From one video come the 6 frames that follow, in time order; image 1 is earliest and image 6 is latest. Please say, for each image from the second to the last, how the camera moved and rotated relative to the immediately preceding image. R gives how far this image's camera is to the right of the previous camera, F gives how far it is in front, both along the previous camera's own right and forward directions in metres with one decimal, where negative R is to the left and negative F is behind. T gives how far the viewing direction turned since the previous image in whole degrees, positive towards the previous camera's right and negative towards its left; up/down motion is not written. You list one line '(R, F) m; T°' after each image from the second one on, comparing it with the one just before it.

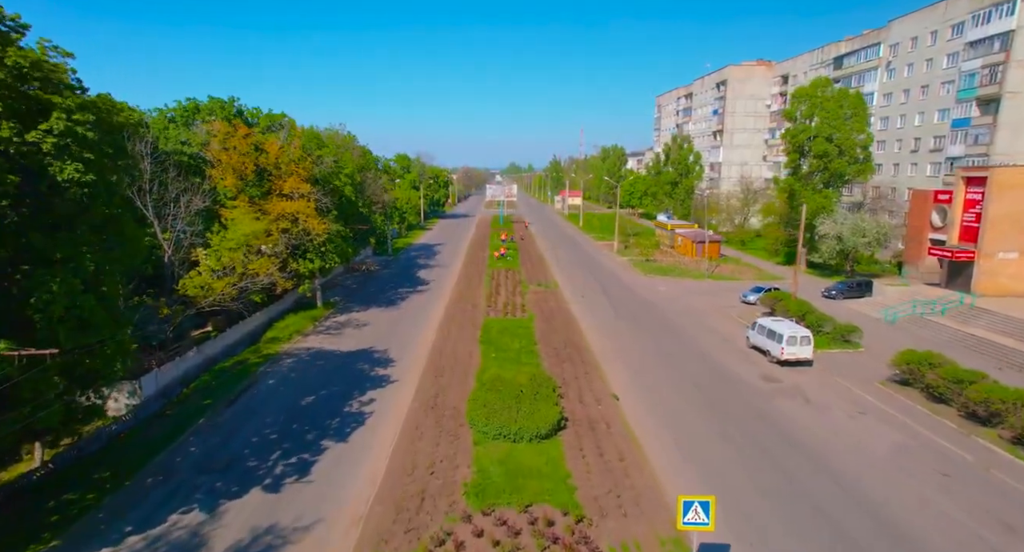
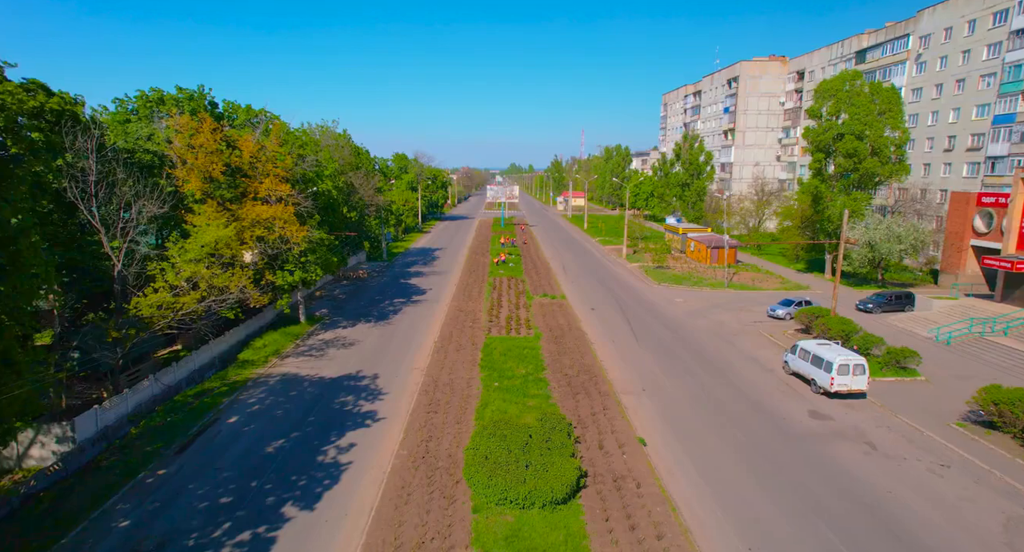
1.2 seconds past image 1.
(-0.2, +2.7) m; 0°
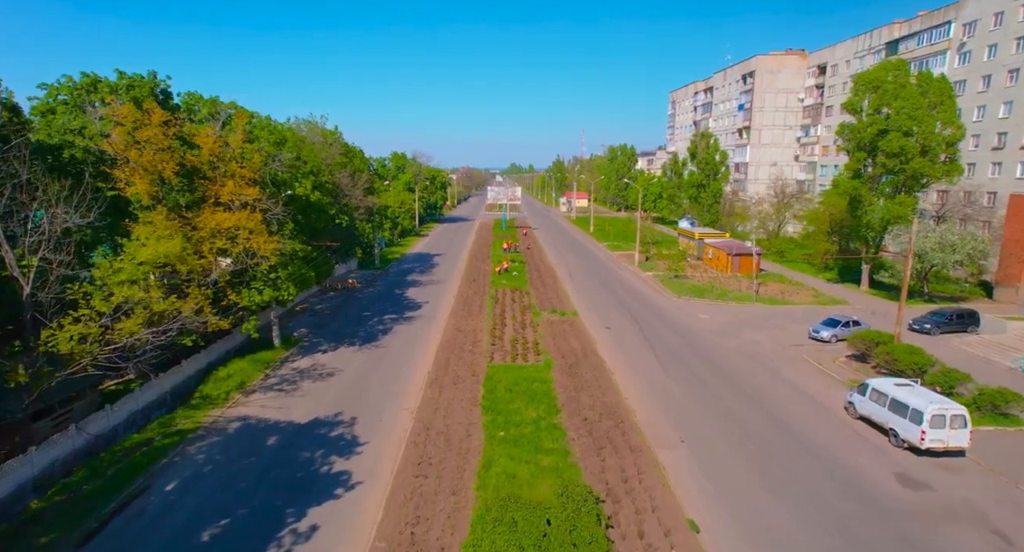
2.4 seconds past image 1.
(-0.2, +3.3) m; 0°
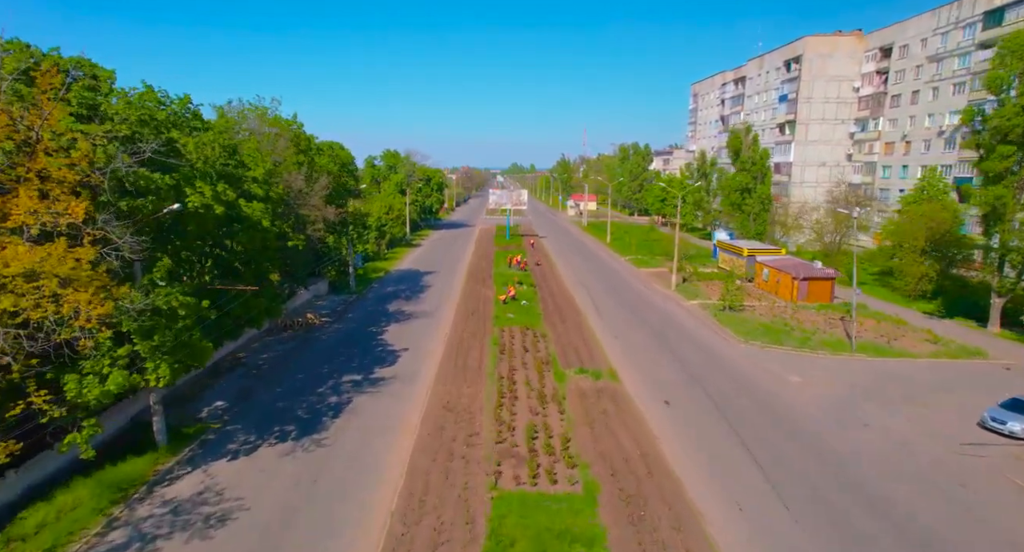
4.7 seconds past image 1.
(-0.4, +8.0) m; 0°
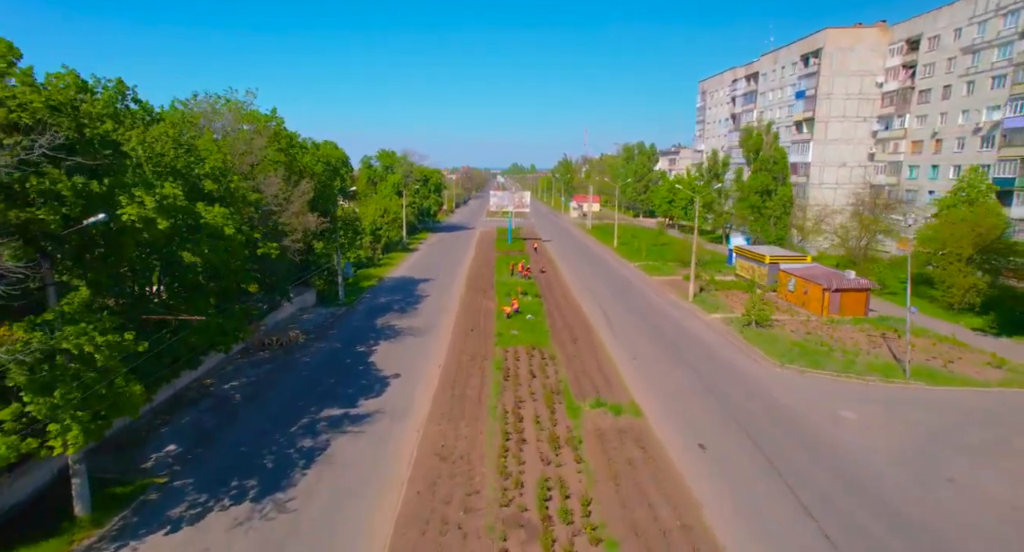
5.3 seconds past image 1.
(-0.2, +2.7) m; 0°
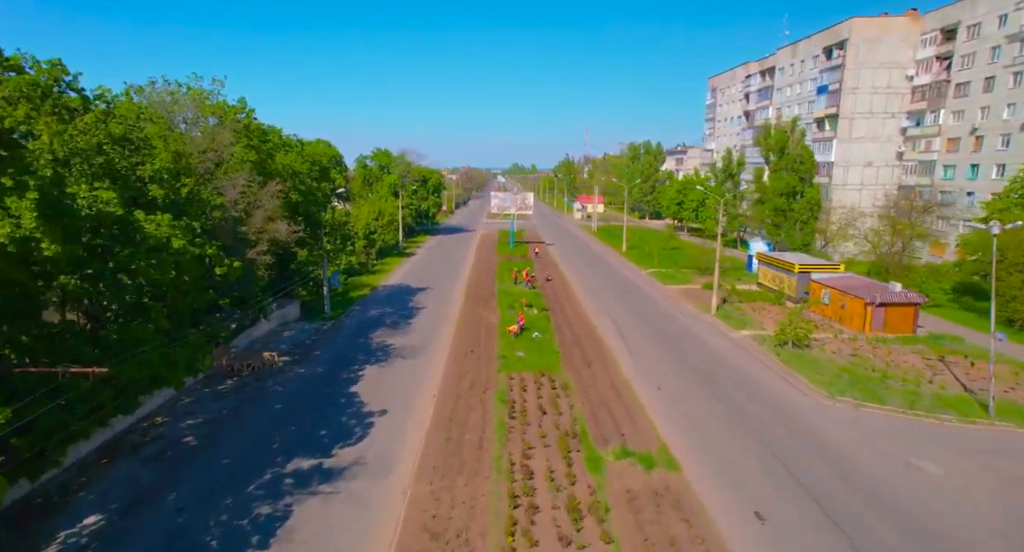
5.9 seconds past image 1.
(-0.2, +3.0) m; 0°
